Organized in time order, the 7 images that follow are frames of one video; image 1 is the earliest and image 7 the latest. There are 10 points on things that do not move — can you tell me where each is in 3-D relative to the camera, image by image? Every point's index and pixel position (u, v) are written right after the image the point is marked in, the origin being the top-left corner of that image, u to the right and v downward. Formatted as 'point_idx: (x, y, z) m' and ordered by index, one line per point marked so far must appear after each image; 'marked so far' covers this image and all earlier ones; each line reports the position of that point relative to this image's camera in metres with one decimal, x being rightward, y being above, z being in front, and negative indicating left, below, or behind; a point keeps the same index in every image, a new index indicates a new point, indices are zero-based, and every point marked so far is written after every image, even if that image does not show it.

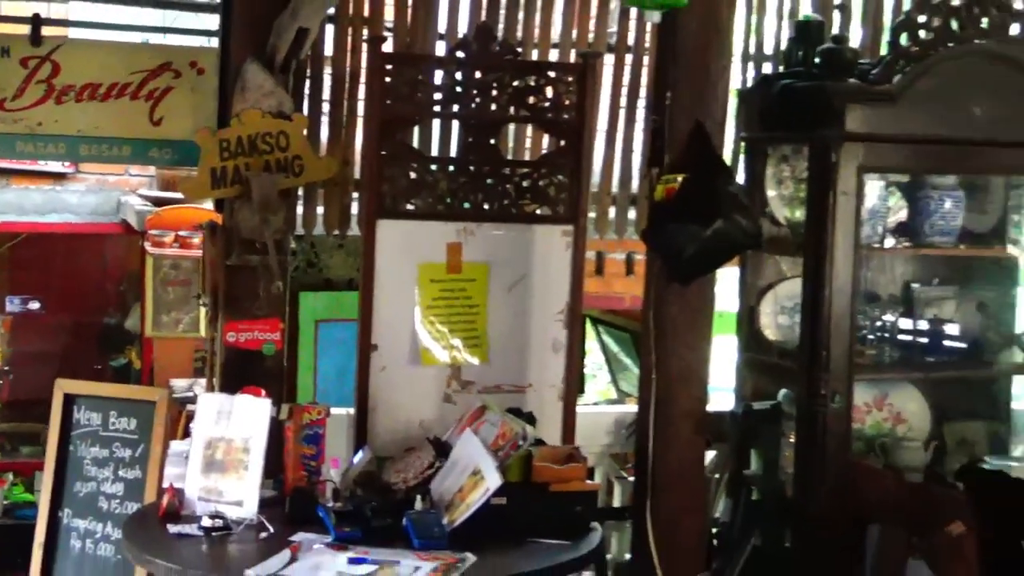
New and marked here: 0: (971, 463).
0: (+1.6, -0.6, +2.3) m
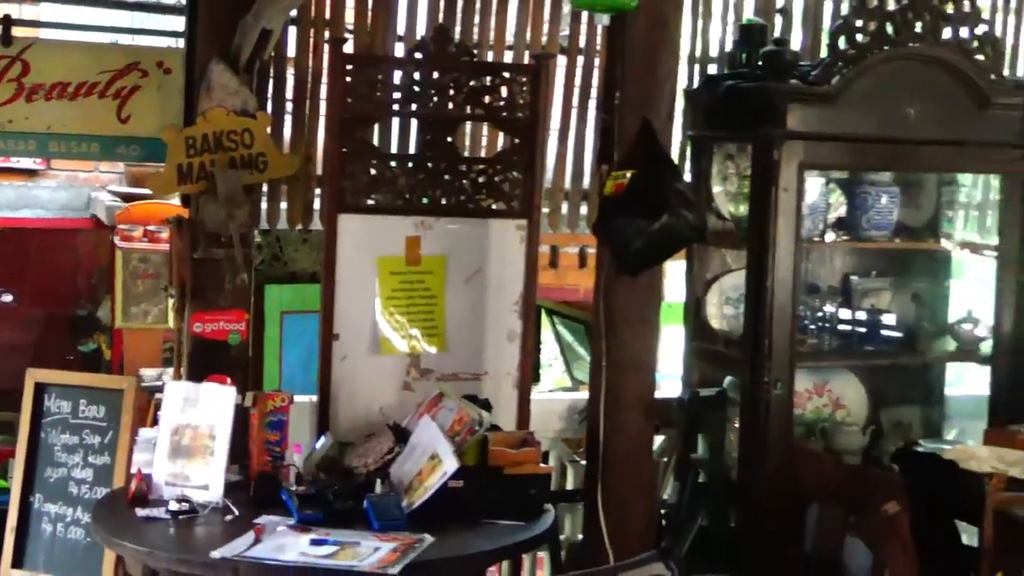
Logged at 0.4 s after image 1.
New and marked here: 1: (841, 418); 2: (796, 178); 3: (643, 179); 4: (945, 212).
0: (+1.5, -0.6, +2.4) m
1: (+1.2, -0.5, +2.4) m
2: (+1.0, +0.4, +2.2) m
3: (+0.5, +0.4, +2.2) m
4: (+1.6, +0.3, +2.4) m
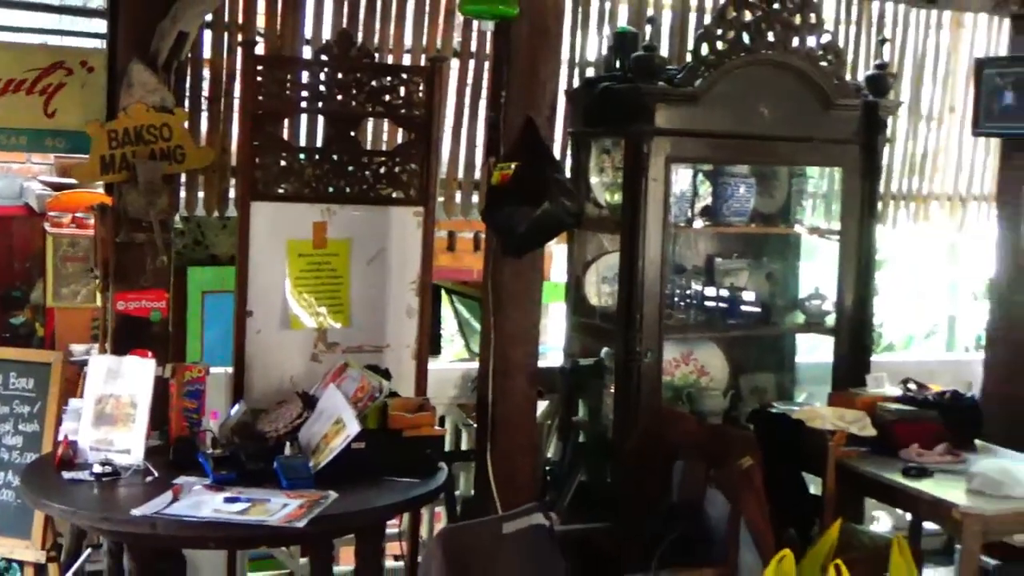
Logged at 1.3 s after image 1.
0: (+1.0, -0.5, +2.7) m
1: (+0.8, -0.4, +2.7) m
2: (+0.6, +0.5, +2.5) m
3: (+0.1, +0.5, +2.5) m
4: (+1.2, +0.4, +2.7) m
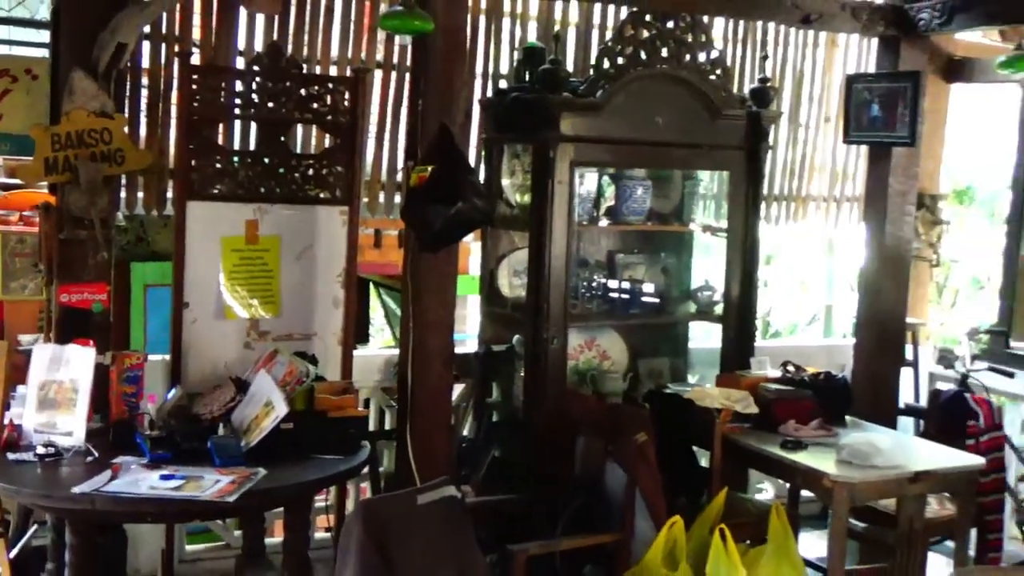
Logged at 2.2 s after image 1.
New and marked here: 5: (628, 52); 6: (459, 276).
0: (+0.7, -0.5, +3.0) m
1: (+0.4, -0.4, +2.9) m
2: (+0.2, +0.5, +2.7) m
3: (-0.3, +0.5, +2.7) m
4: (+0.8, +0.4, +3.0) m
5: (+0.5, +1.0, +2.8) m
6: (-0.3, +0.1, +3.2) m
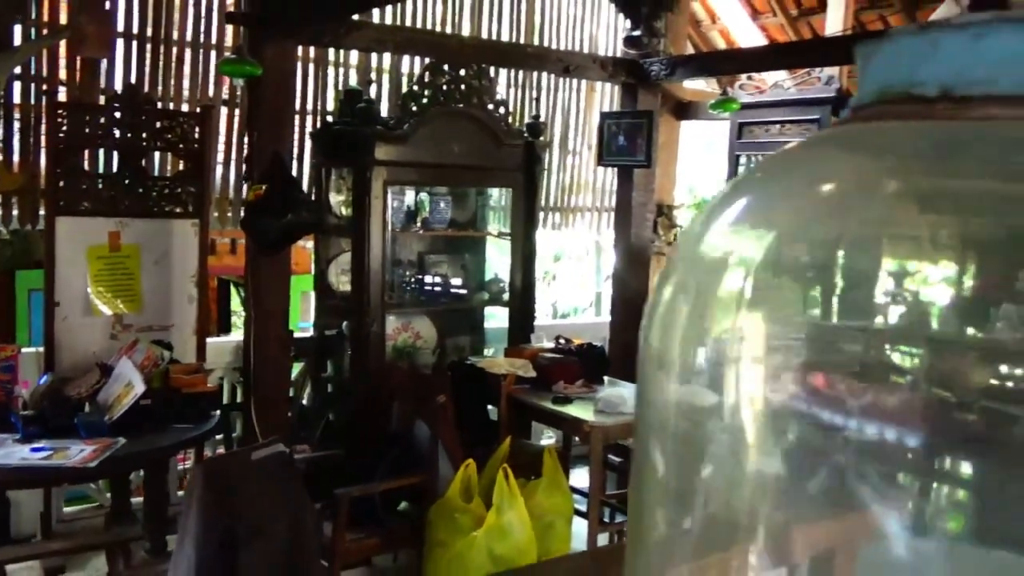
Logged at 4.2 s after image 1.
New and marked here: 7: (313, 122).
0: (-0.3, -0.4, +3.7) m
1: (-0.5, -0.3, +3.7) m
2: (-0.7, +0.5, +3.4) m
3: (-1.3, +0.5, +3.3) m
4: (-0.2, +0.4, +3.7) m
5: (-0.5, +1.1, +3.5) m
6: (-1.3, +0.1, +3.8) m
7: (-1.2, +1.0, +3.7) m
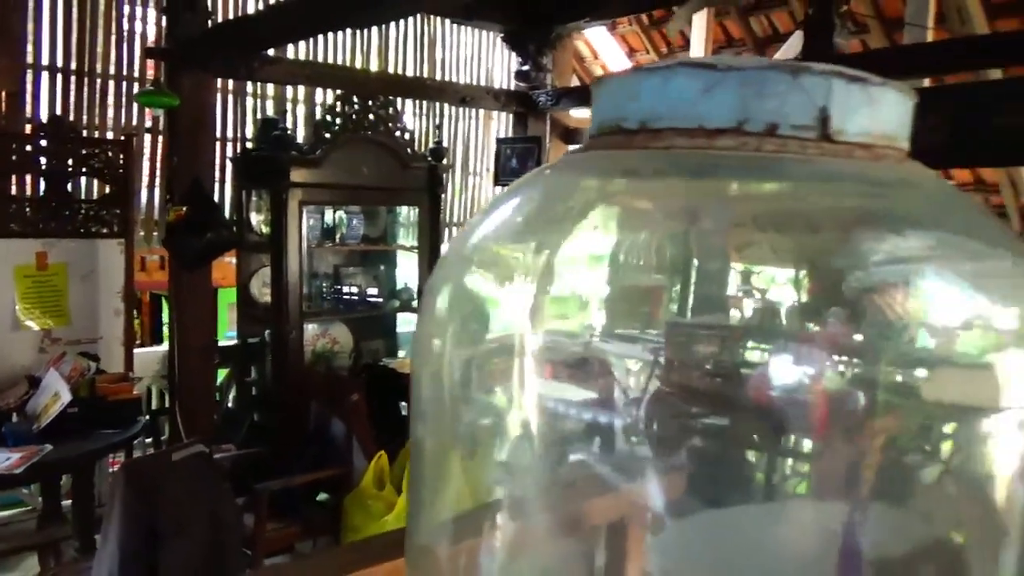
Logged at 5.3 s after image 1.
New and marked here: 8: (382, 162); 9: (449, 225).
0: (-0.9, -0.5, +4.1) m
1: (-1.1, -0.4, +4.0) m
2: (-1.3, +0.5, +3.8) m
3: (-1.8, +0.4, +3.7) m
4: (-0.8, +0.4, +4.1) m
5: (-1.1, +1.0, +3.9) m
6: (-1.9, 0.0, +4.1) m
7: (-1.8, +0.9, +4.1) m
8: (-0.8, +0.8, +4.0) m
9: (-0.4, +0.4, +4.5) m
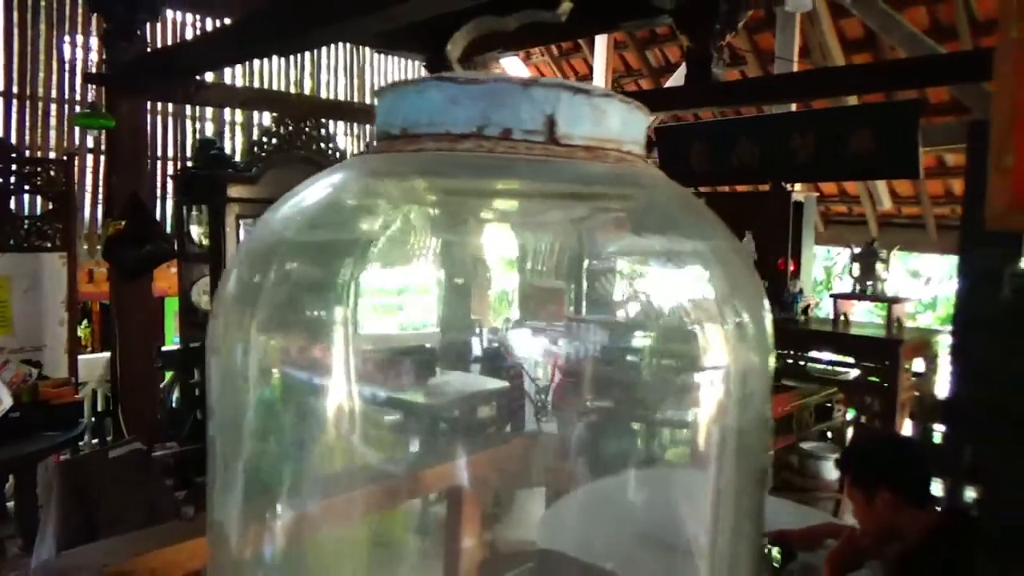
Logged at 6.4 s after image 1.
0: (-1.4, -0.5, +4.4) m
1: (-1.6, -0.4, +4.3) m
2: (-1.8, +0.4, +4.1) m
3: (-2.3, +0.4, +3.9) m
4: (-1.3, +0.3, +4.5) m
5: (-1.6, +1.0, +4.3) m
6: (-2.4, -0.1, +4.4) m
7: (-2.3, +0.8, +4.3) m
8: (-1.3, +0.7, +4.4) m
9: (-0.9, +0.4, +4.9) m
